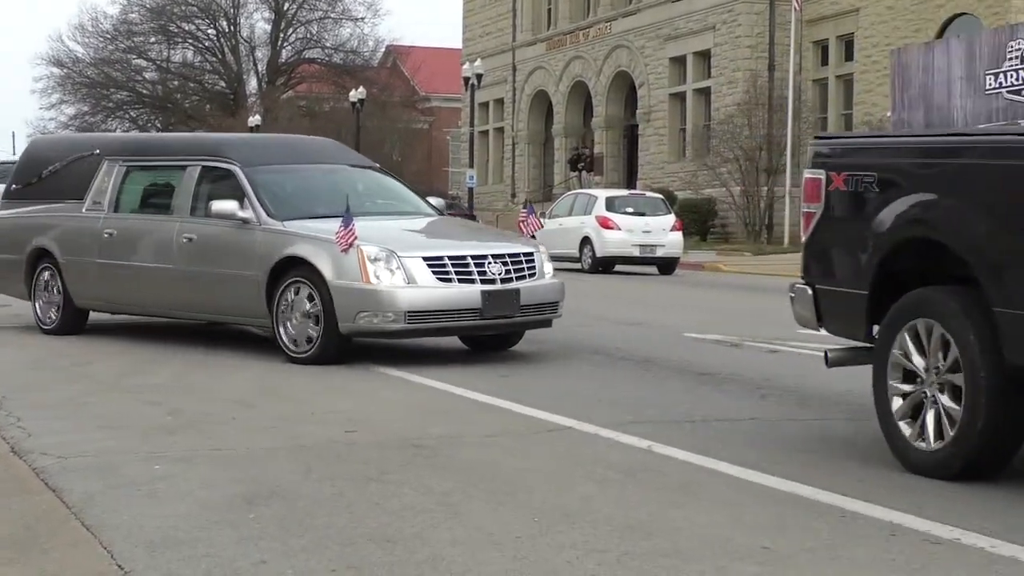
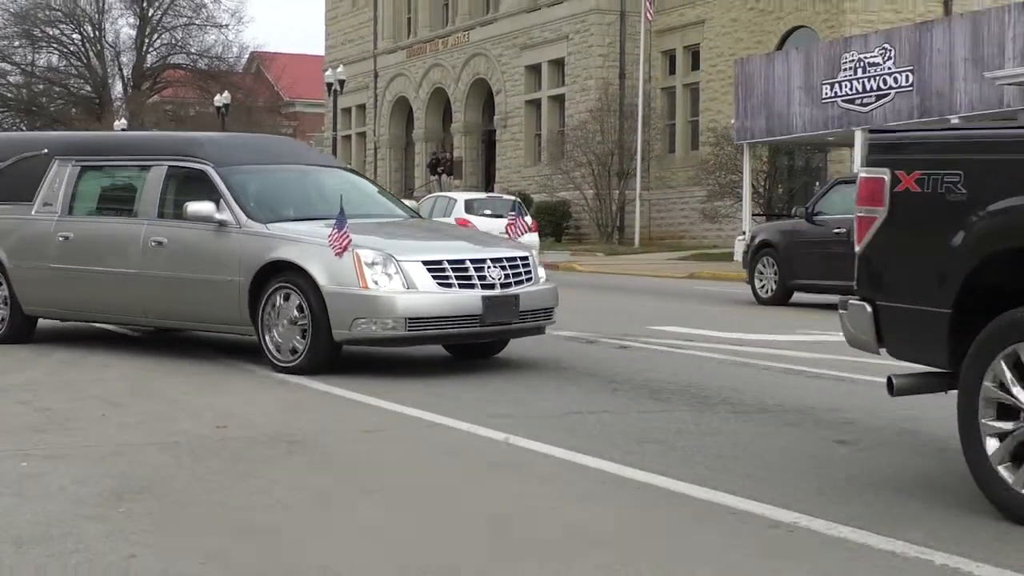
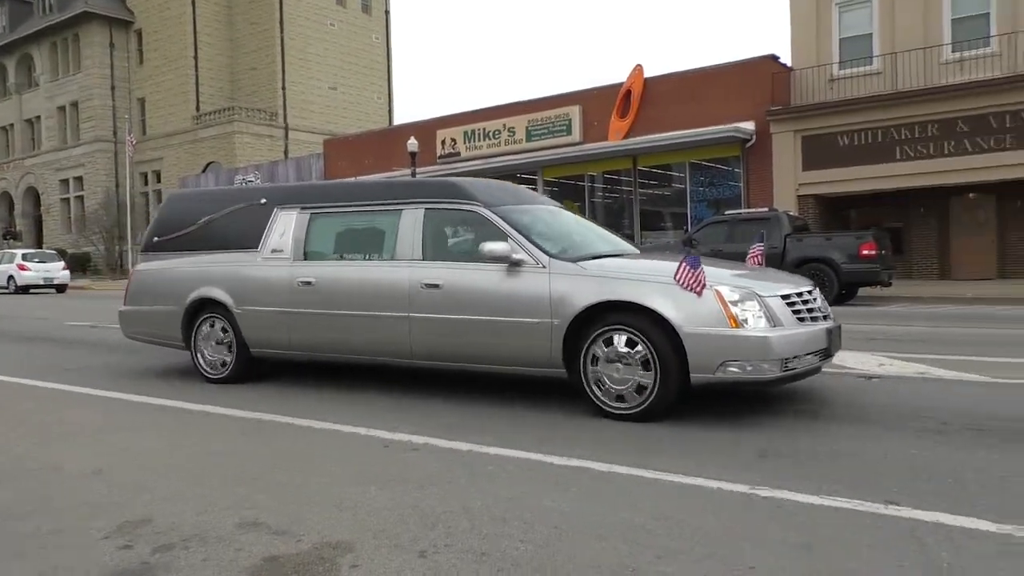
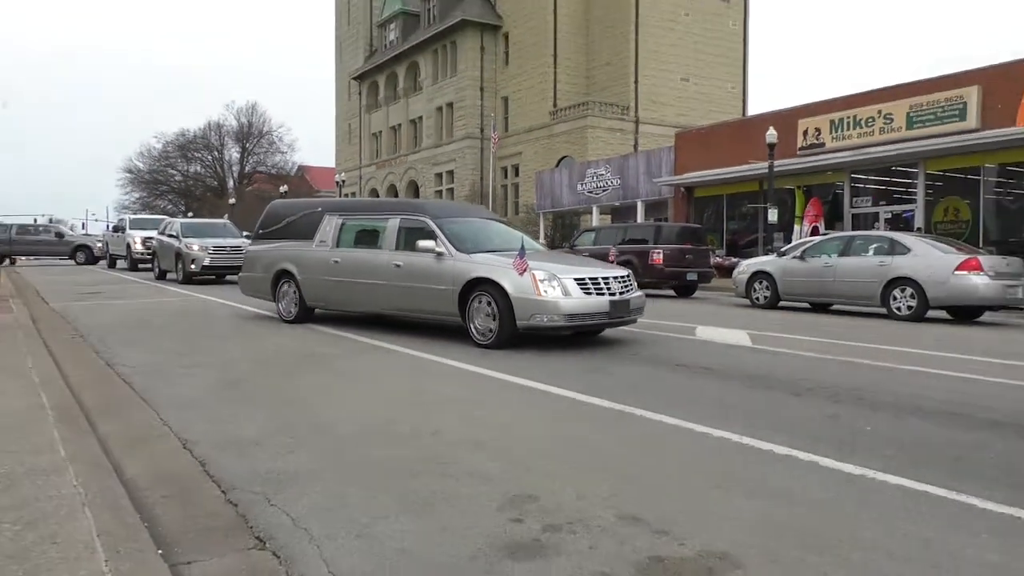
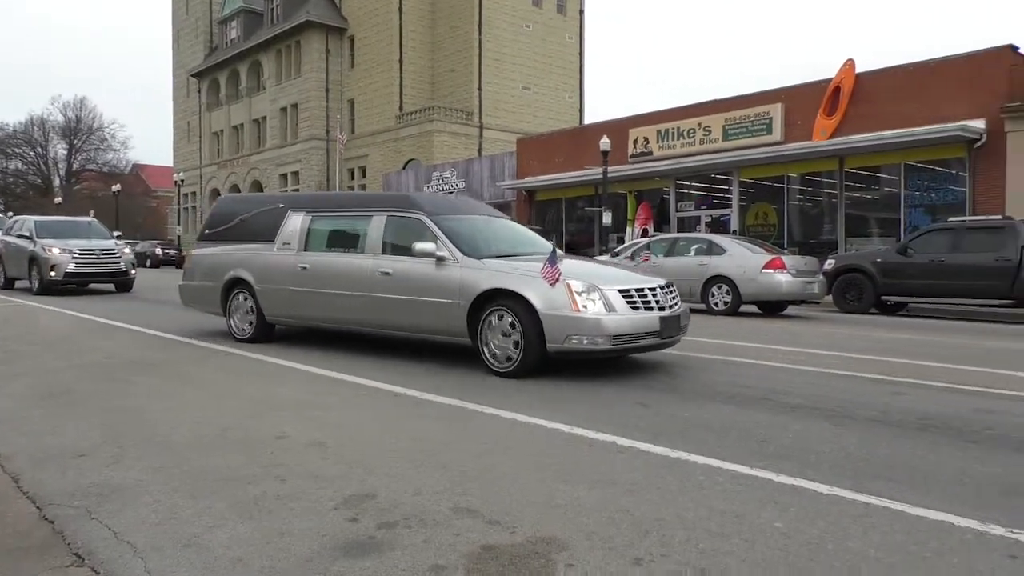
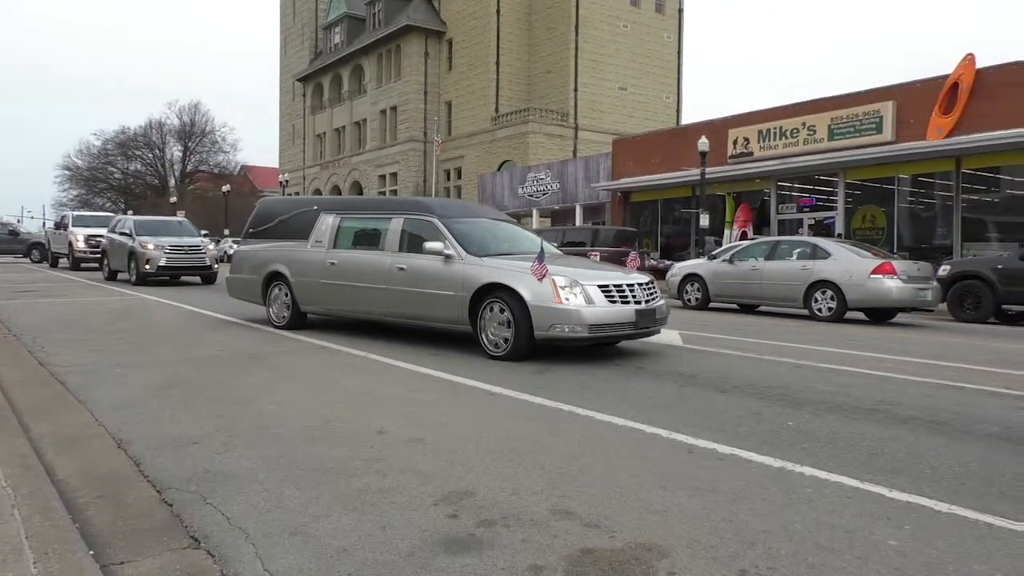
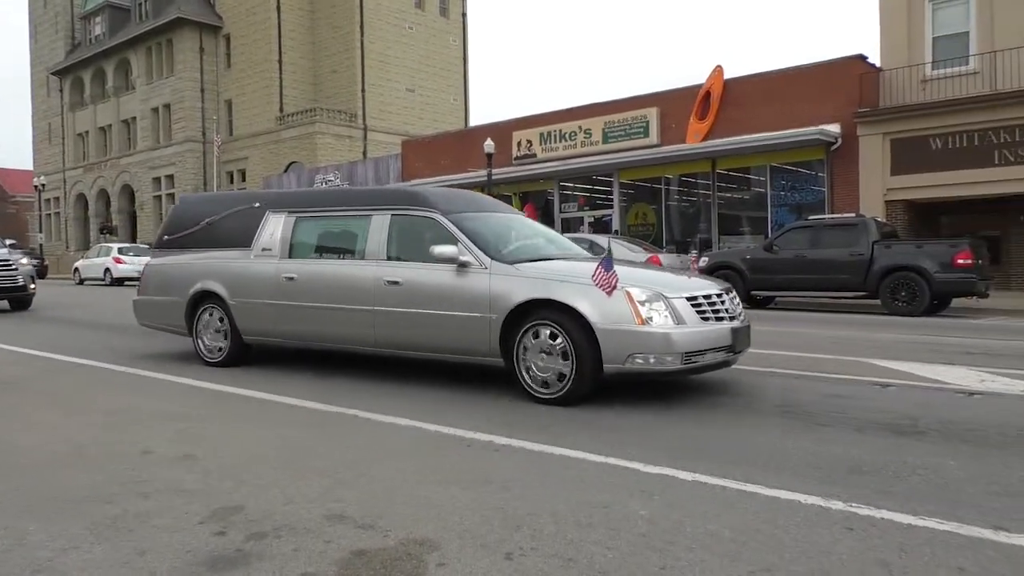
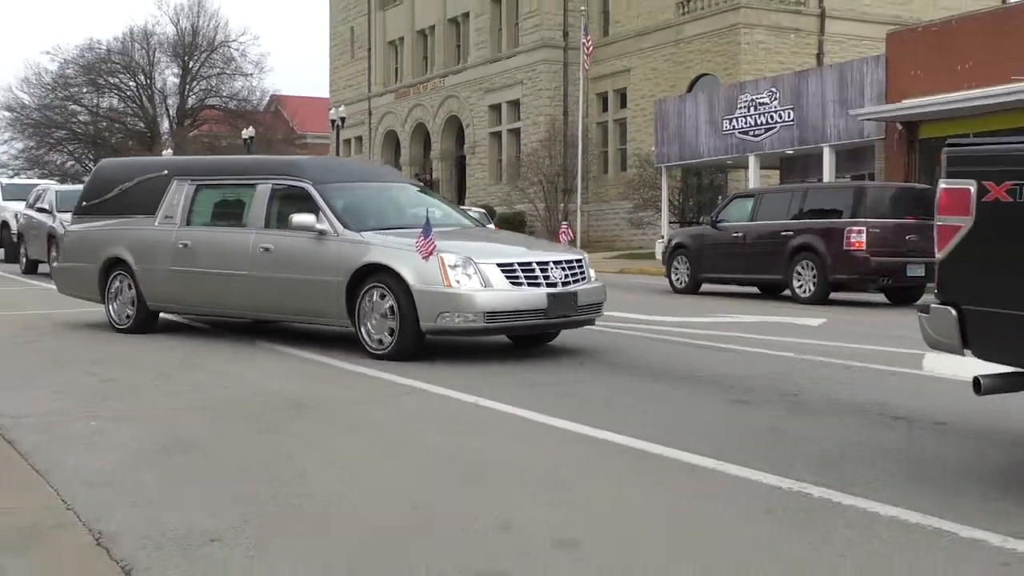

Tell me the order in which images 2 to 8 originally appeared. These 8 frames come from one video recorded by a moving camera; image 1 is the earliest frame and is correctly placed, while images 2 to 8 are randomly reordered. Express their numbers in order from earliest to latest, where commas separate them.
2, 8, 4, 6, 5, 7, 3
